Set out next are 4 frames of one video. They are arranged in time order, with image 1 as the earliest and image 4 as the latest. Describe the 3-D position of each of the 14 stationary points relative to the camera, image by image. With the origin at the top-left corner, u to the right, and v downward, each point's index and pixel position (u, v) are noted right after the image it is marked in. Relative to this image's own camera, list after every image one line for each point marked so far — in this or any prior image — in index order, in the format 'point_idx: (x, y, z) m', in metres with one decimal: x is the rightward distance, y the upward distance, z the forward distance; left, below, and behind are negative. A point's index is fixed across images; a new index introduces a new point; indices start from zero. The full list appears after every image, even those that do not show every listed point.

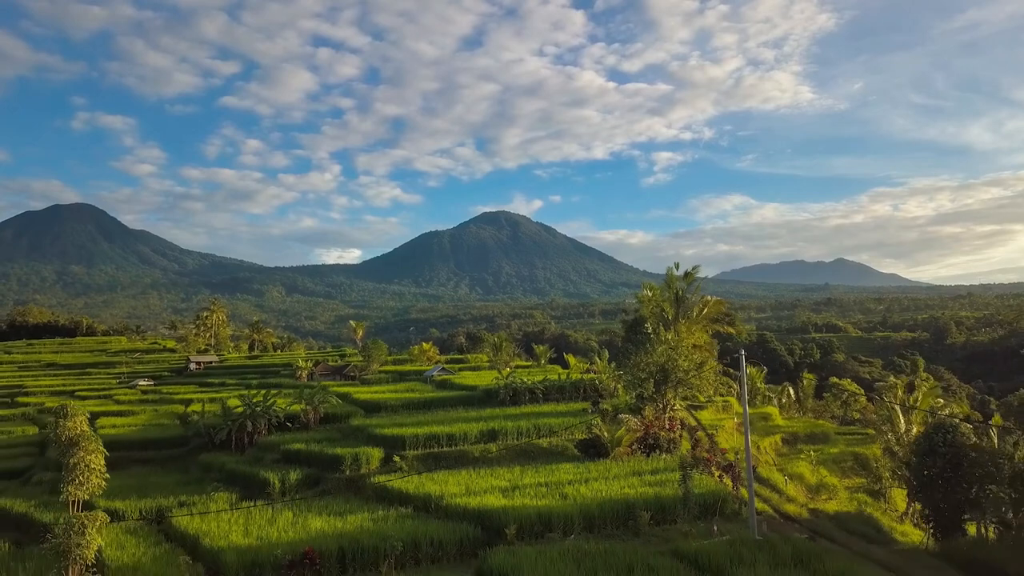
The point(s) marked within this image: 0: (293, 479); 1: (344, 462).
0: (-4.1, -3.6, +17.8) m
1: (-3.3, -3.4, +18.7) m
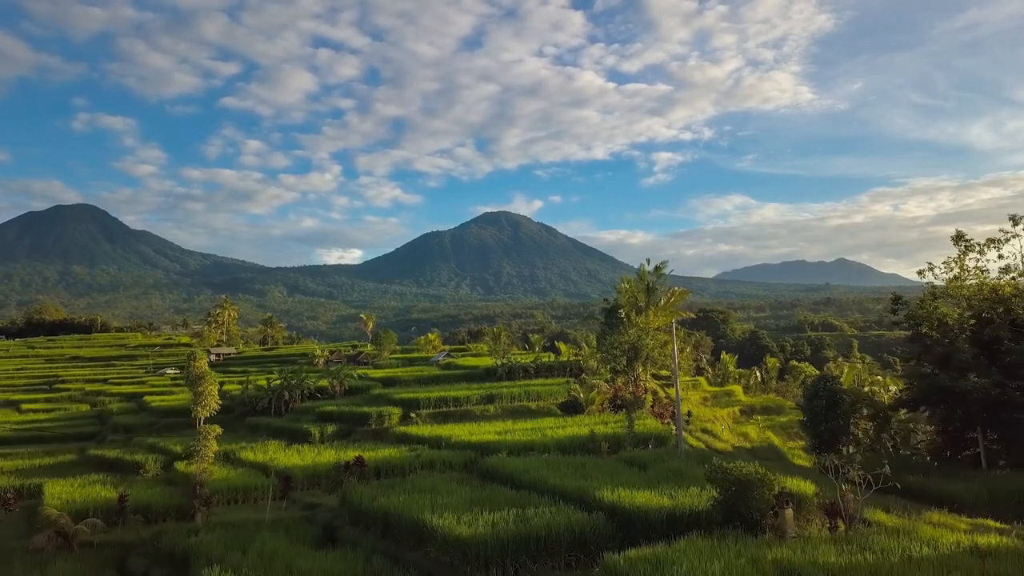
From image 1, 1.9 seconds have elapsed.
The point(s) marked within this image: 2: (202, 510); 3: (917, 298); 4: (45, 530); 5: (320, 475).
0: (-4.3, -3.4, +22.3) m
1: (-3.5, -3.2, +23.2) m
2: (-4.8, -3.4, +14.9) m
3: (+7.0, -0.2, +16.5) m
4: (-7.2, -3.7, +14.9) m
5: (-3.4, -3.3, +16.8) m
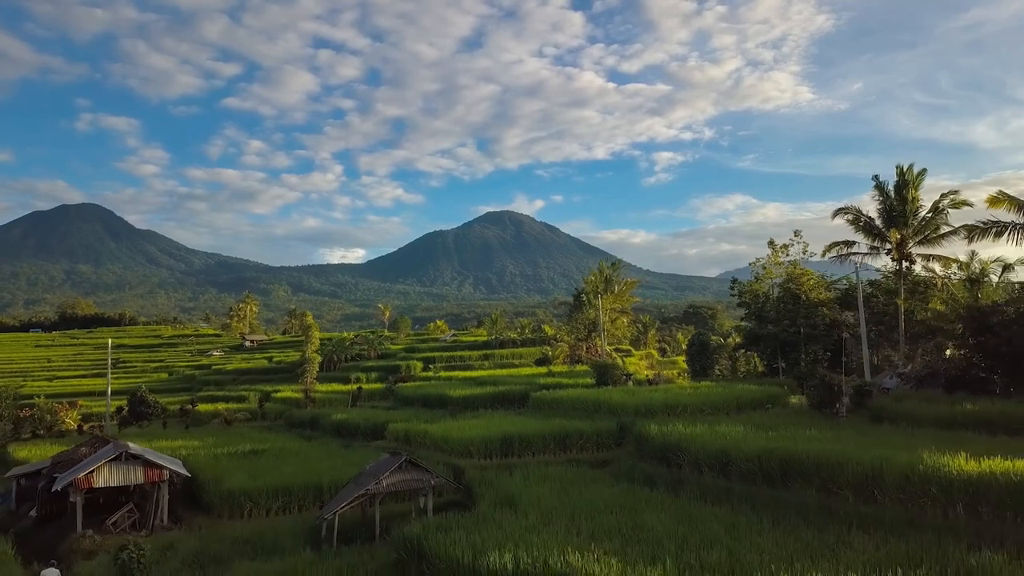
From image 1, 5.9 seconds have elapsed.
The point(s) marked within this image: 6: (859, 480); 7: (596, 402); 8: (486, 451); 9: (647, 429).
0: (-4.7, -3.0, +32.1) m
1: (-3.9, -2.8, +32.9) m
2: (-5.3, -3.0, +24.7) m
3: (+6.6, +0.2, +26.2) m
4: (-7.7, -3.4, +24.6) m
5: (-3.8, -2.9, +26.6) m
6: (+3.0, -1.7, +8.3) m
7: (+1.4, -1.9, +16.1) m
8: (-0.4, -2.3, +13.3) m
9: (+1.8, -1.8, +12.4) m
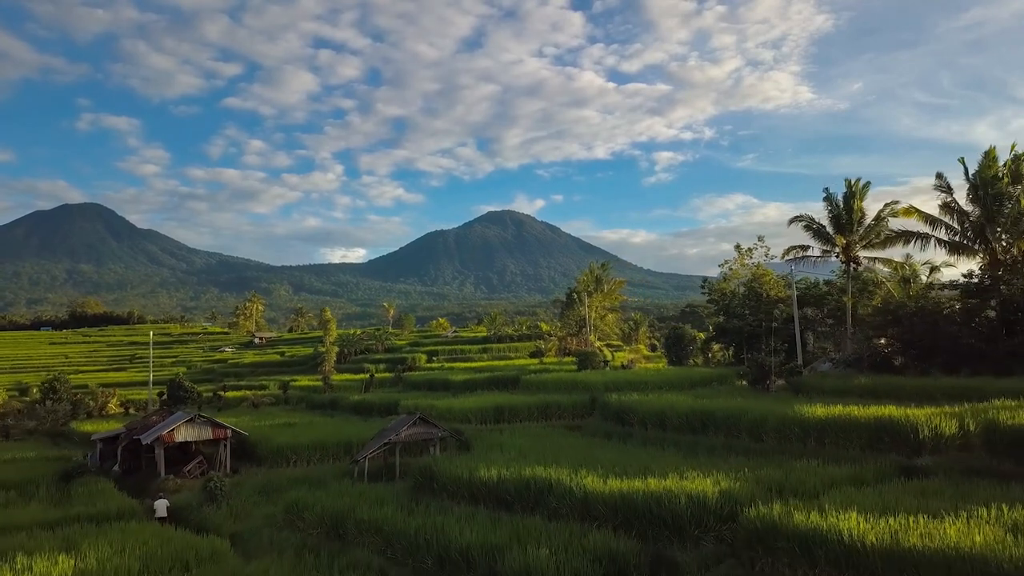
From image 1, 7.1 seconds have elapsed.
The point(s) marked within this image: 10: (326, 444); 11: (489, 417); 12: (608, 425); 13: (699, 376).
0: (-4.9, -3.0, +35.2) m
1: (-4.0, -2.8, +36.0) m
2: (-5.4, -3.0, +27.8) m
3: (+6.4, +0.2, +29.3) m
4: (-7.8, -3.3, +27.7) m
5: (-4.0, -2.9, +29.7) m
6: (+2.9, -1.7, +11.4) m
7: (+1.3, -1.9, +19.2) m
8: (-0.5, -2.2, +16.5) m
9: (+1.6, -1.8, +15.5) m
10: (-3.0, -2.5, +15.1) m
11: (-0.4, -2.3, +16.5) m
12: (+1.5, -2.1, +14.4) m
13: (+3.6, -1.7, +18.6) m
